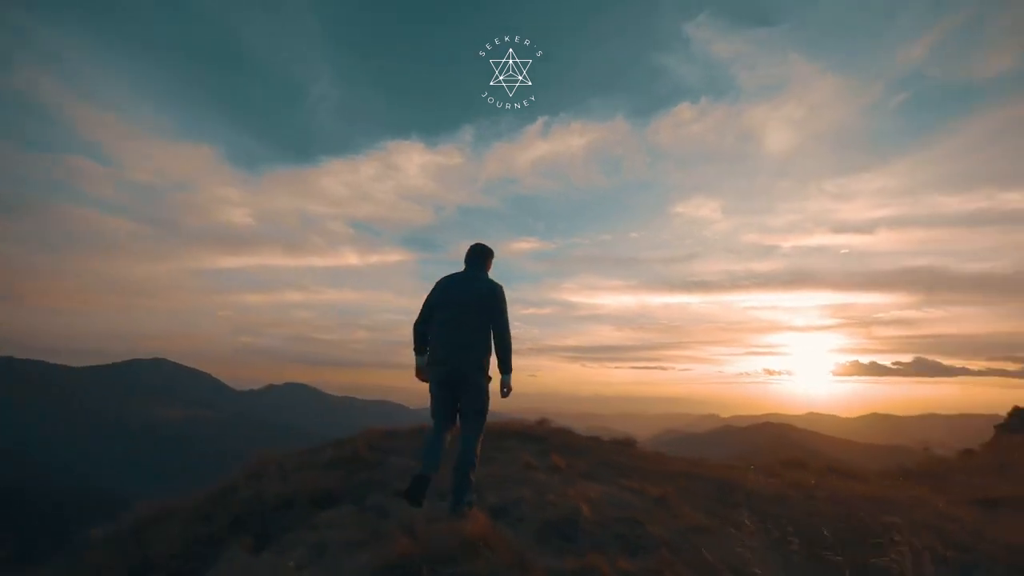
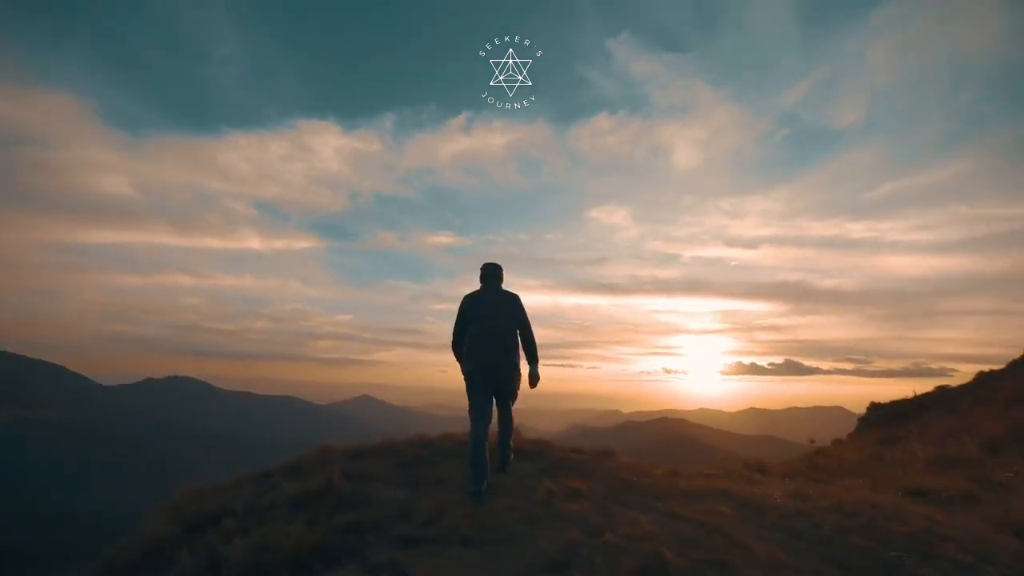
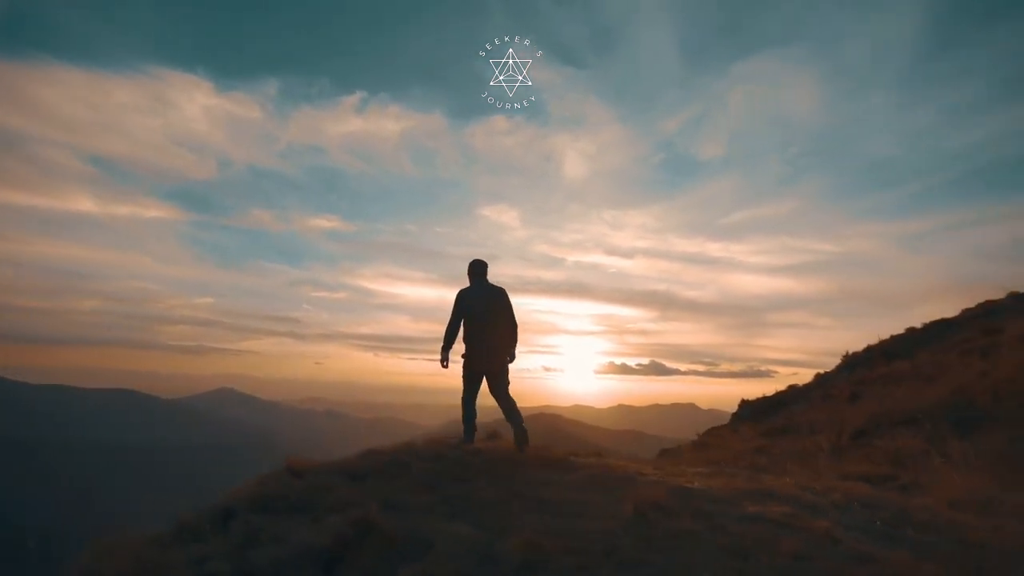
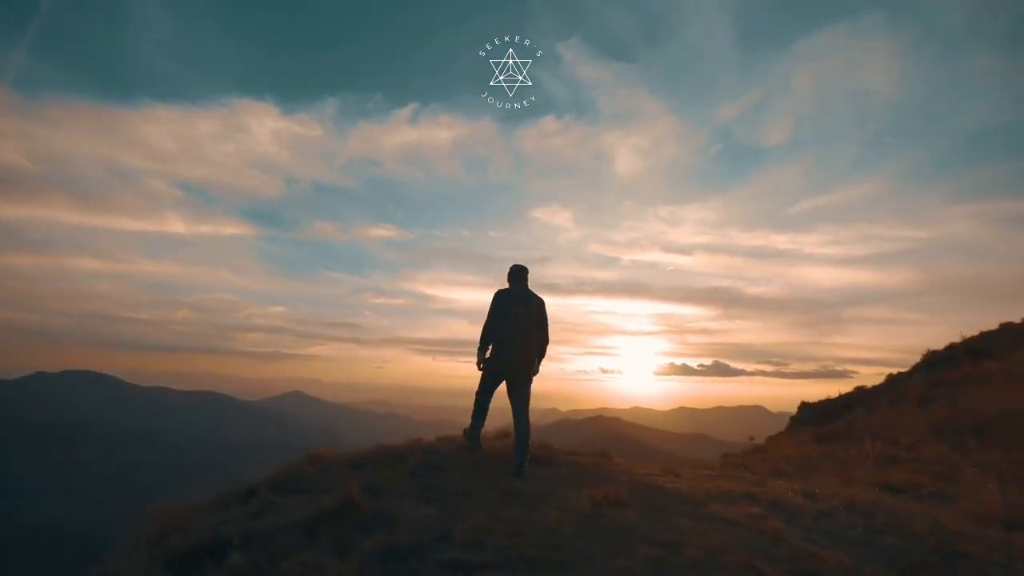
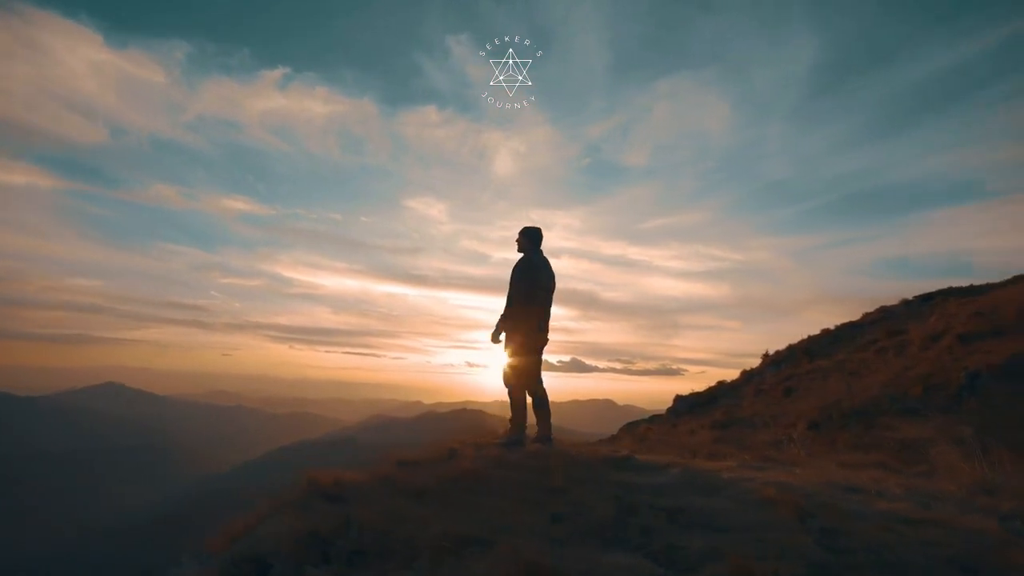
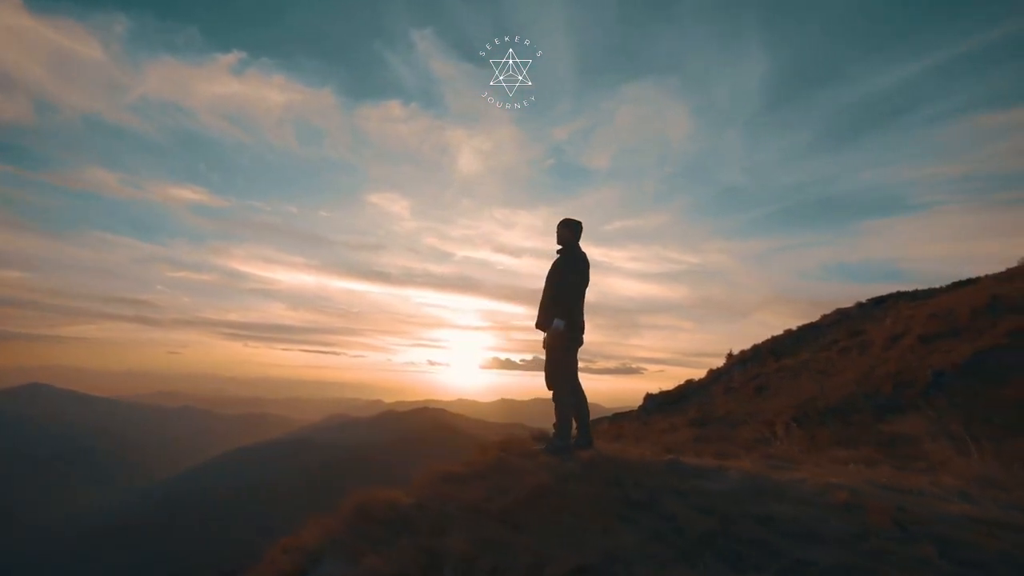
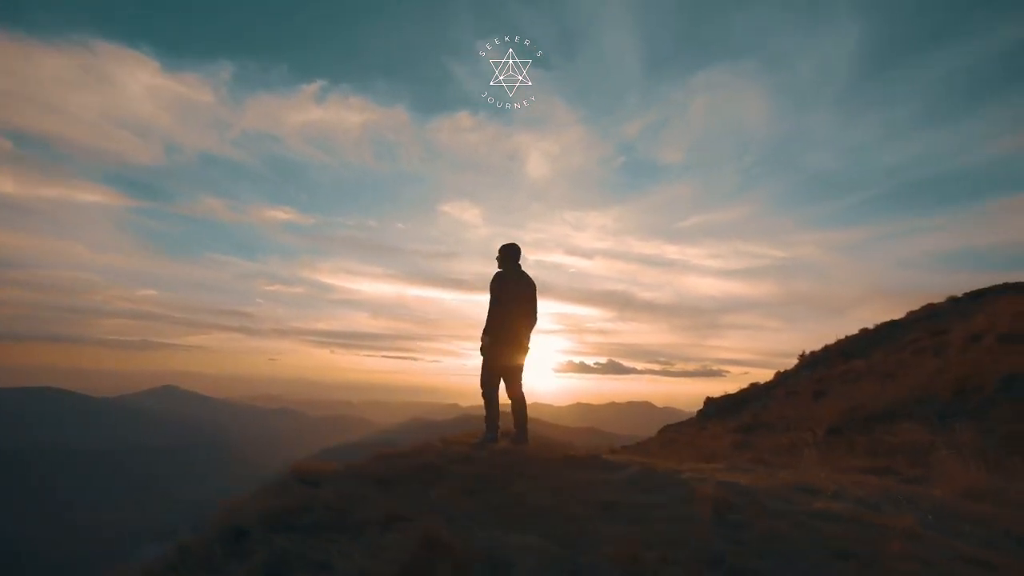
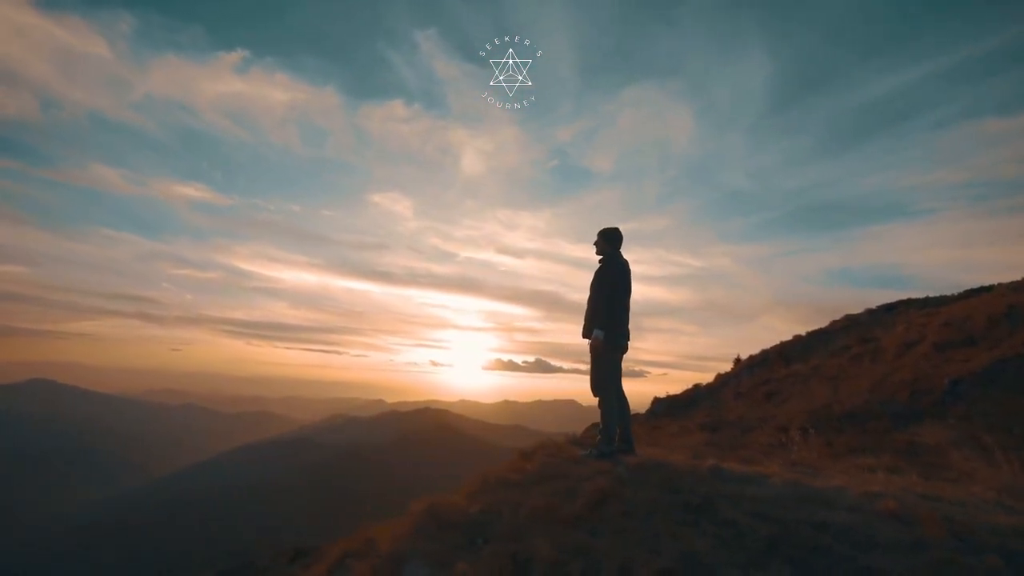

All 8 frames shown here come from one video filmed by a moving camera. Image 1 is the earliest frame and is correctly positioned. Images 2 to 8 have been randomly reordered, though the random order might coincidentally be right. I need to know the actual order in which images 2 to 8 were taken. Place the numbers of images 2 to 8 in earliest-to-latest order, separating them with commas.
2, 4, 3, 7, 5, 6, 8
